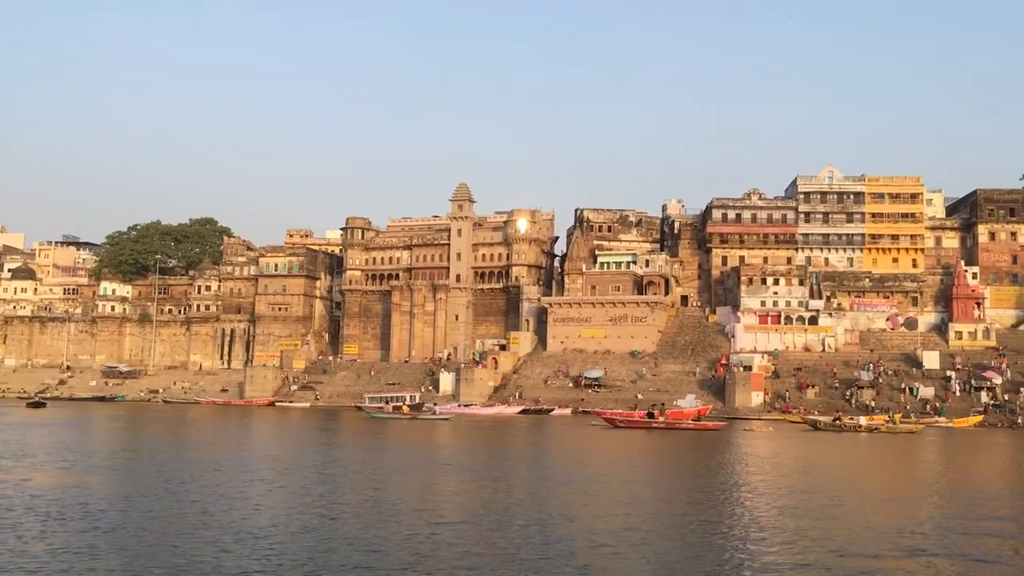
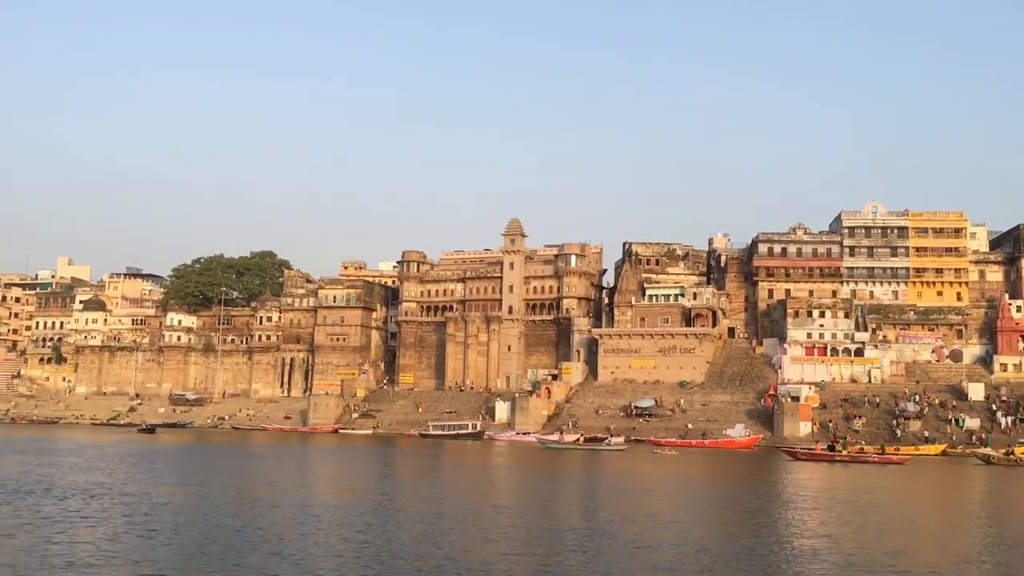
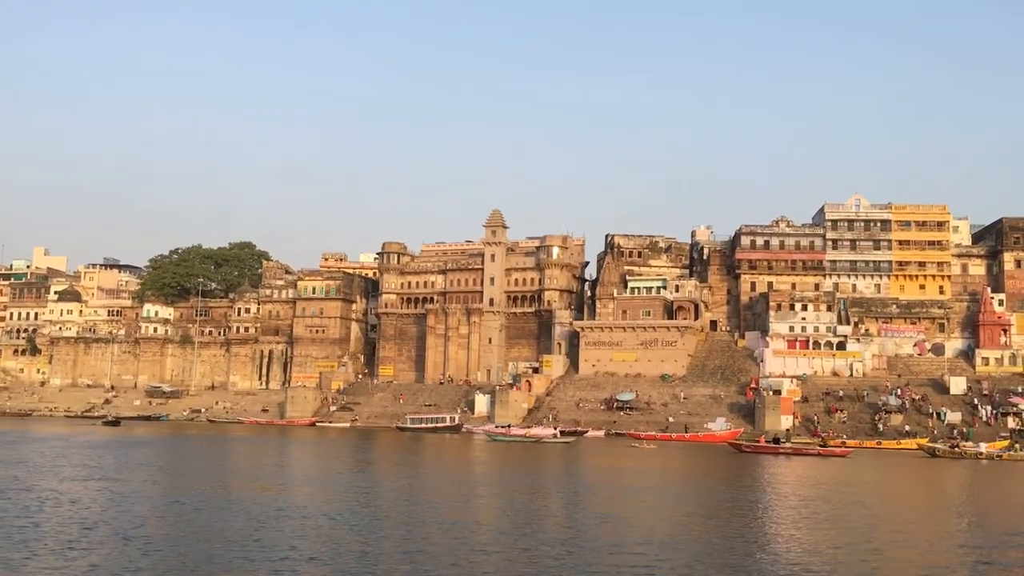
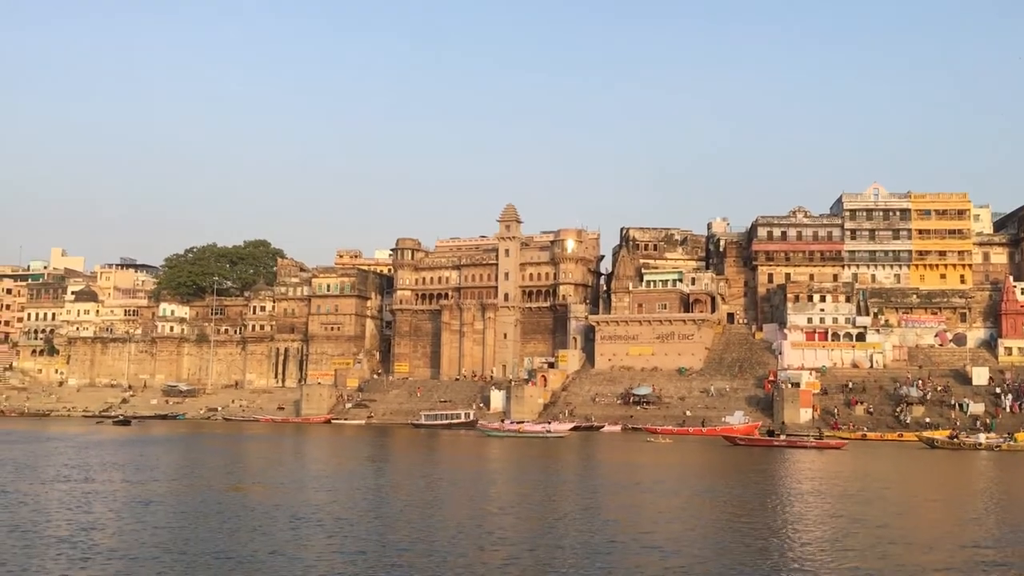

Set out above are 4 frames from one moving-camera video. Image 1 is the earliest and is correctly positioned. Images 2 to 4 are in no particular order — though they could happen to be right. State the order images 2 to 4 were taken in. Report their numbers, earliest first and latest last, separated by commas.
4, 3, 2
